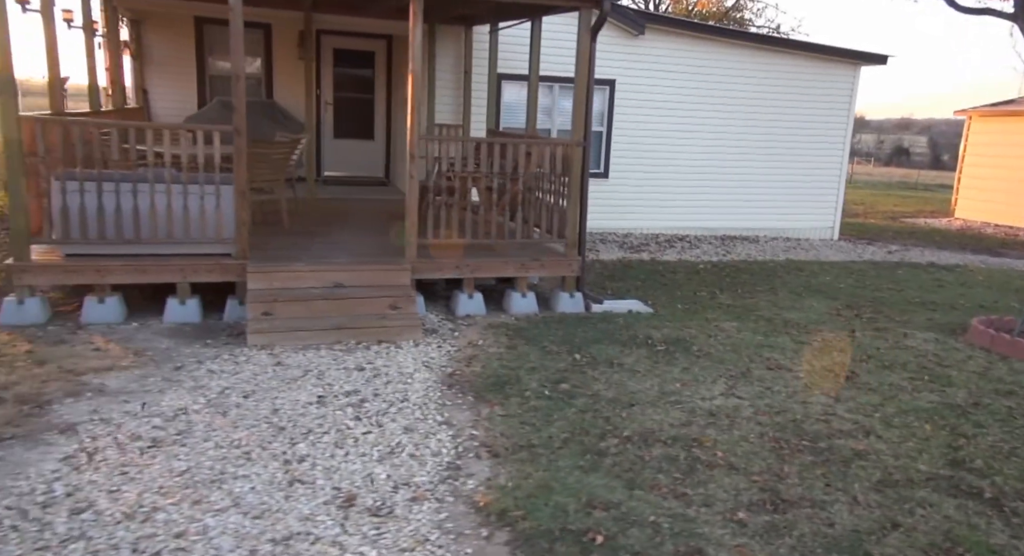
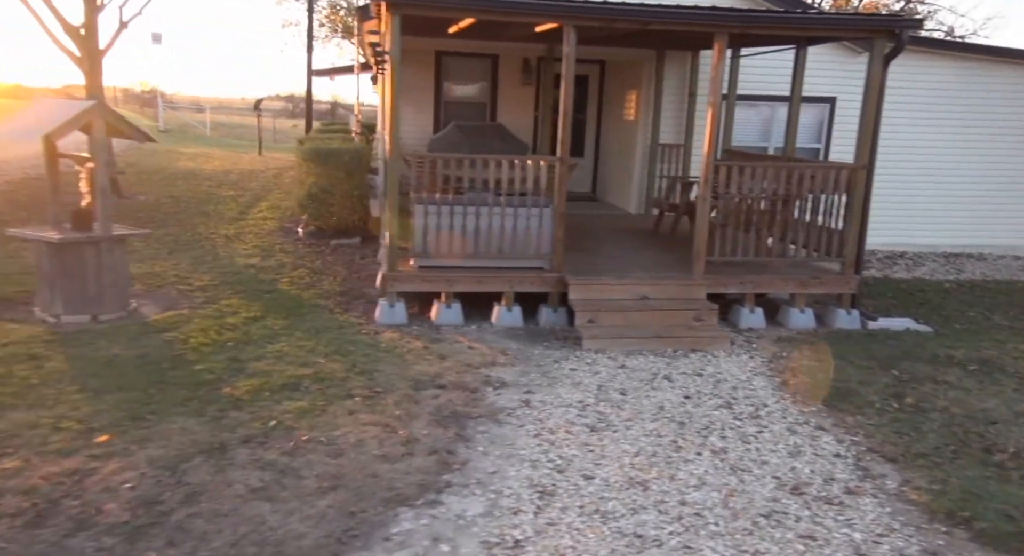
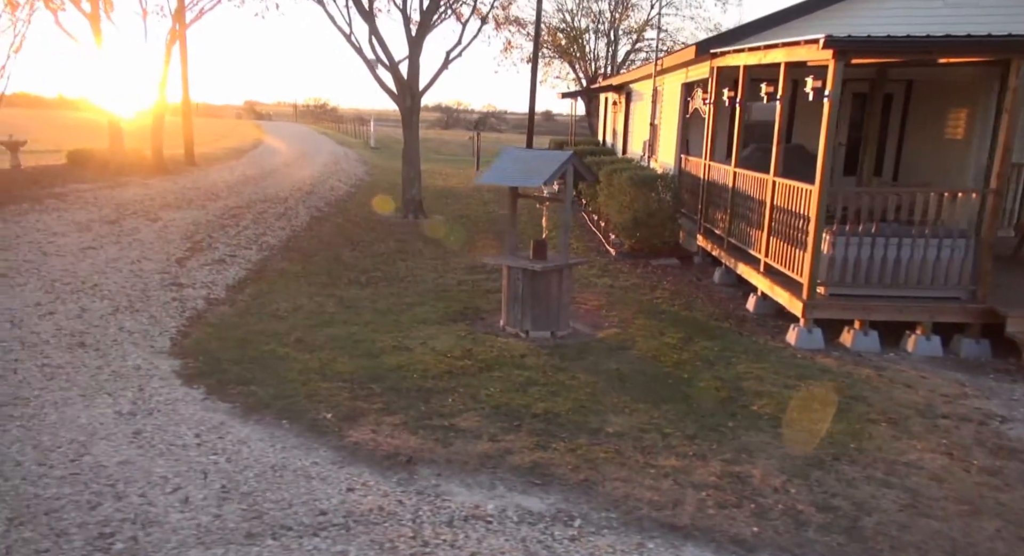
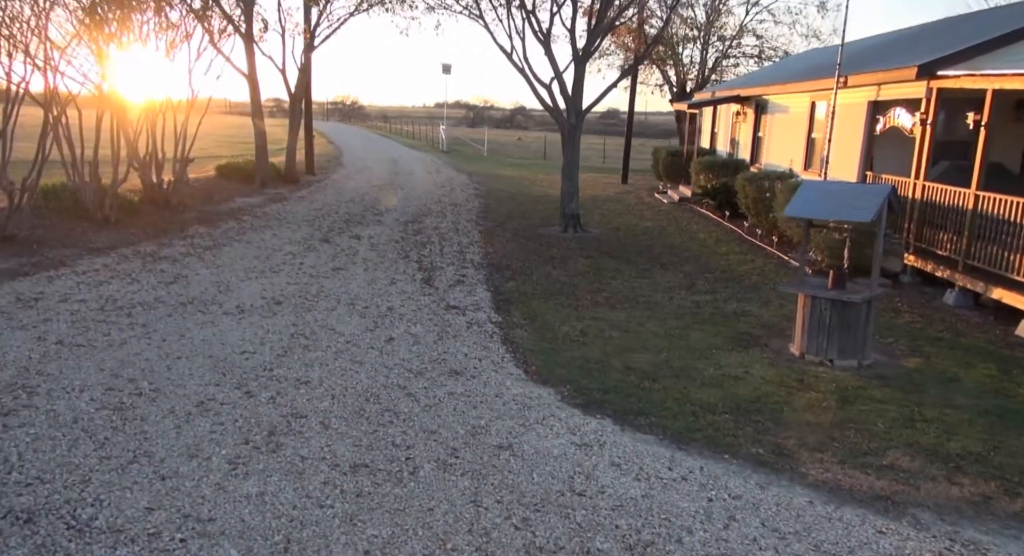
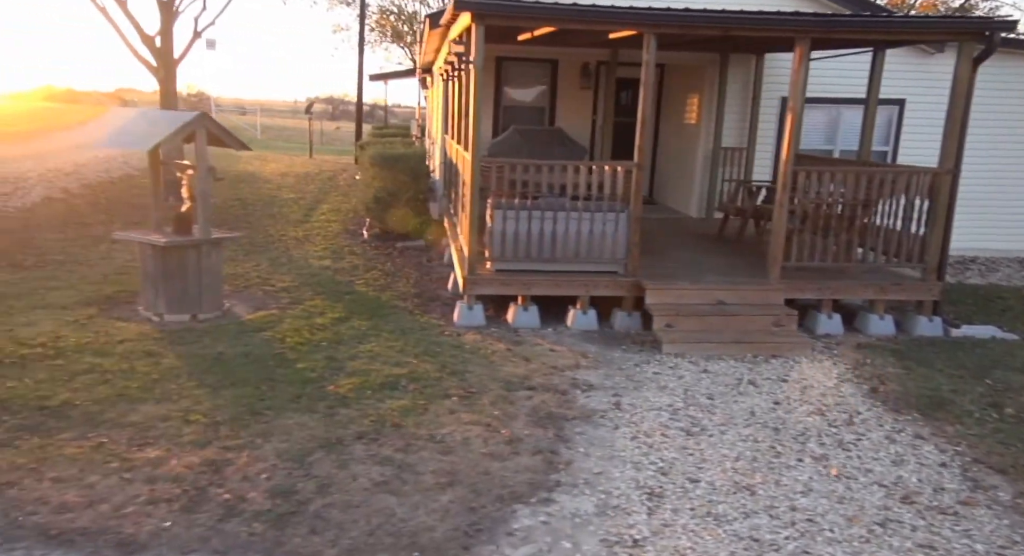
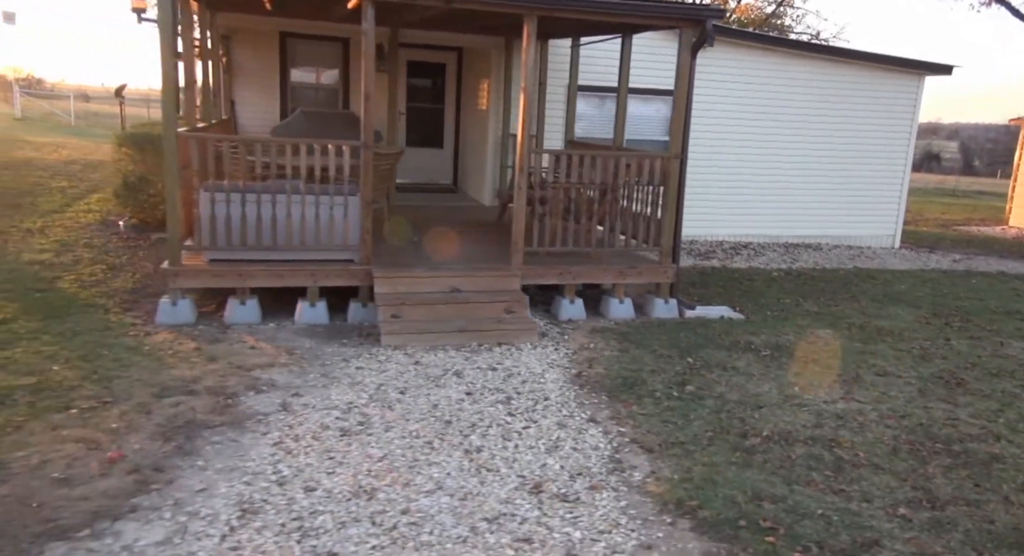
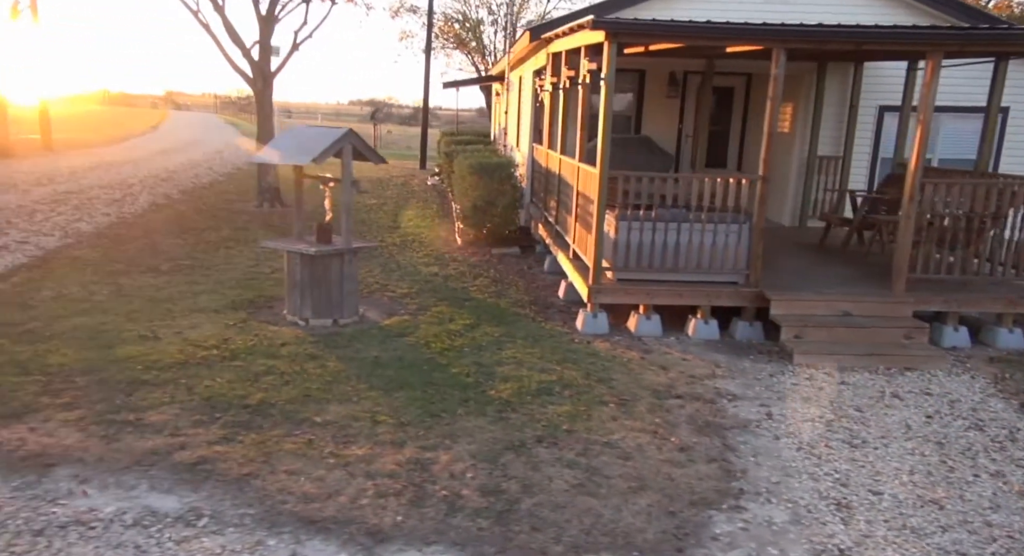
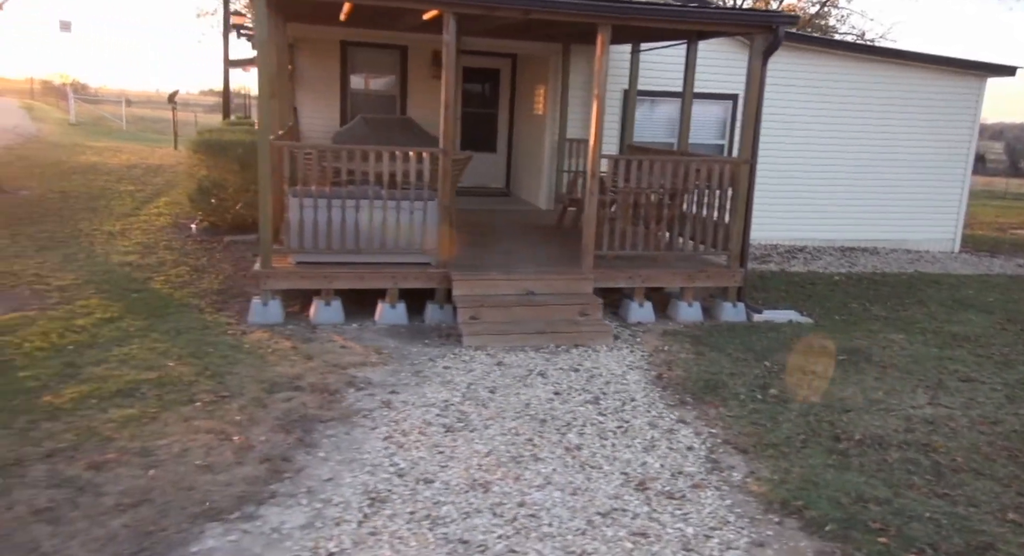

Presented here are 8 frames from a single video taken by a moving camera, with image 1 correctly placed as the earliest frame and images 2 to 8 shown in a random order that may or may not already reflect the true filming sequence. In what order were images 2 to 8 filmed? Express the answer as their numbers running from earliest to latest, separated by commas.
6, 8, 2, 5, 7, 3, 4
